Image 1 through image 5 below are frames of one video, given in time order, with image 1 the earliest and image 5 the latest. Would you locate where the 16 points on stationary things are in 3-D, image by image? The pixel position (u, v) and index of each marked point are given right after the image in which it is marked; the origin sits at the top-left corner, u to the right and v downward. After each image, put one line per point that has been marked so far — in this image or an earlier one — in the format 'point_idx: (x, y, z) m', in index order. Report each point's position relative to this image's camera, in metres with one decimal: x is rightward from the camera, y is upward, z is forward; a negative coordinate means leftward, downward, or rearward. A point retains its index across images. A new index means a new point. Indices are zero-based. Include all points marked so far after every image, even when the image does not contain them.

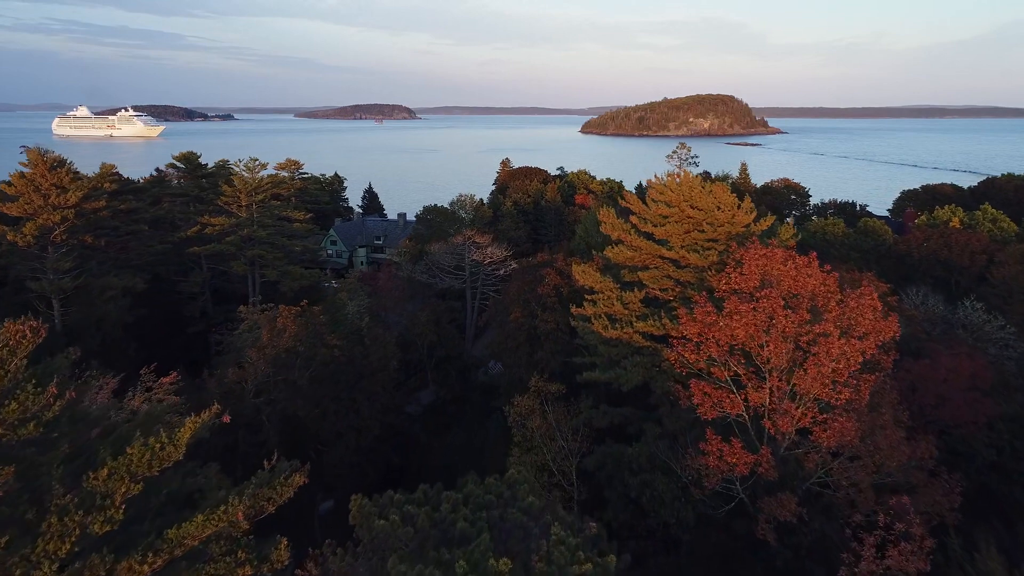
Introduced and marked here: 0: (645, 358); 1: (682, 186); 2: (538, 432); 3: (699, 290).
0: (+3.5, -1.8, +16.3) m
1: (+4.9, +2.9, +17.8) m
2: (+0.8, -4.1, +17.9) m
3: (+4.9, 0.0, +16.2) m
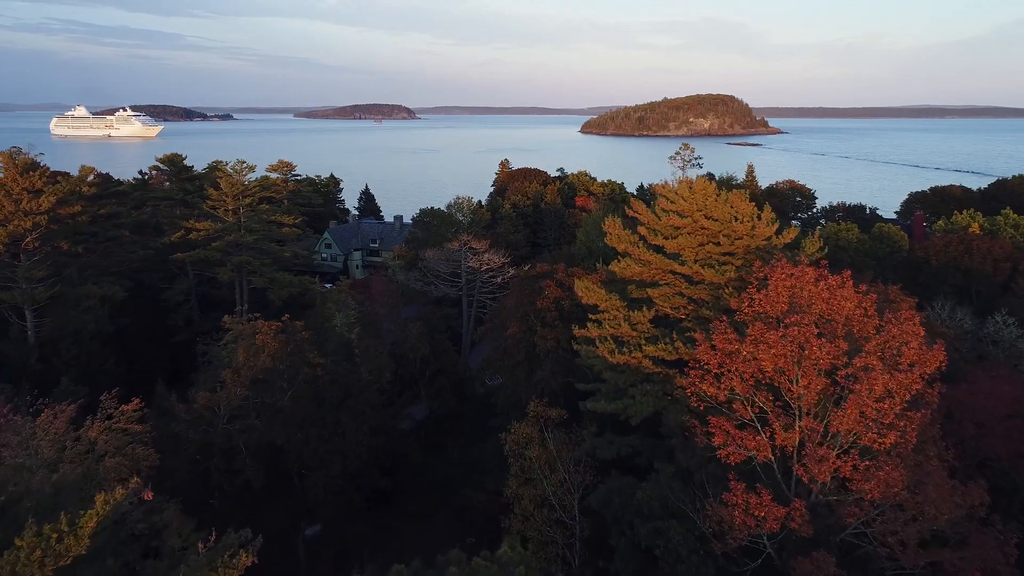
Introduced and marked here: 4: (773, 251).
0: (+3.4, -2.3, +14.7) m
1: (+4.8, +2.5, +16.2) m
2: (+0.7, -4.6, +16.3) m
3: (+4.8, -0.5, +14.6) m
4: (+6.4, +0.9, +15.3) m
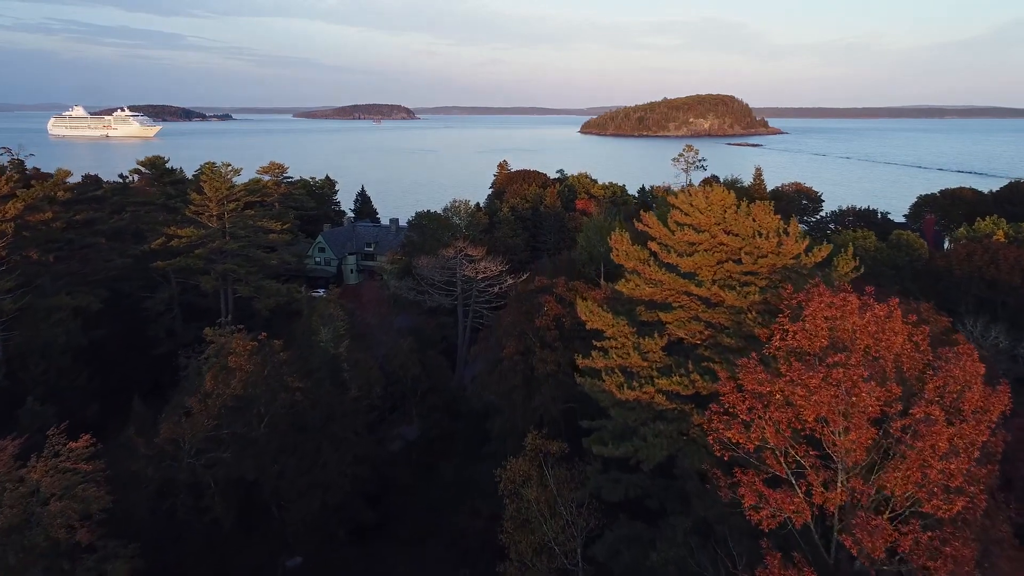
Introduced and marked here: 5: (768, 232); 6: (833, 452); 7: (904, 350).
0: (+3.3, -2.8, +12.9) m
1: (+4.7, +1.9, +14.4) m
2: (+0.6, -5.1, +14.6) m
3: (+4.7, -1.0, +12.9) m
4: (+6.3, +0.4, +13.6) m
5: (+5.8, +1.3, +14.1) m
6: (+5.0, -2.5, +9.6) m
7: (+6.2, -1.0, +9.8) m
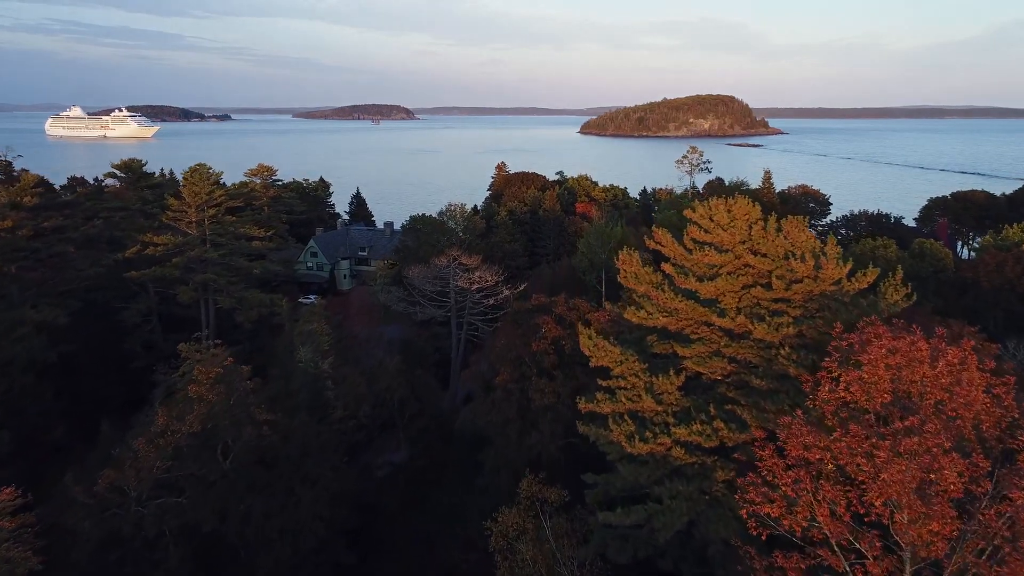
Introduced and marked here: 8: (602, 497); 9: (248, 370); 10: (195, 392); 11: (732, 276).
0: (+3.1, -3.4, +10.9) m
1: (+4.5, +1.4, +12.5) m
2: (+0.4, -5.7, +12.6) m
3: (+4.5, -1.6, +10.9) m
4: (+6.2, -0.2, +11.6) m
5: (+5.6, +0.7, +12.1) m
6: (+4.8, -3.1, +7.6) m
7: (+6.1, -1.5, +7.9) m
8: (+1.8, -4.3, +12.7) m
9: (-7.7, -2.4, +18.2) m
10: (-8.0, -2.6, +15.5) m
11: (+4.2, +0.2, +11.9) m
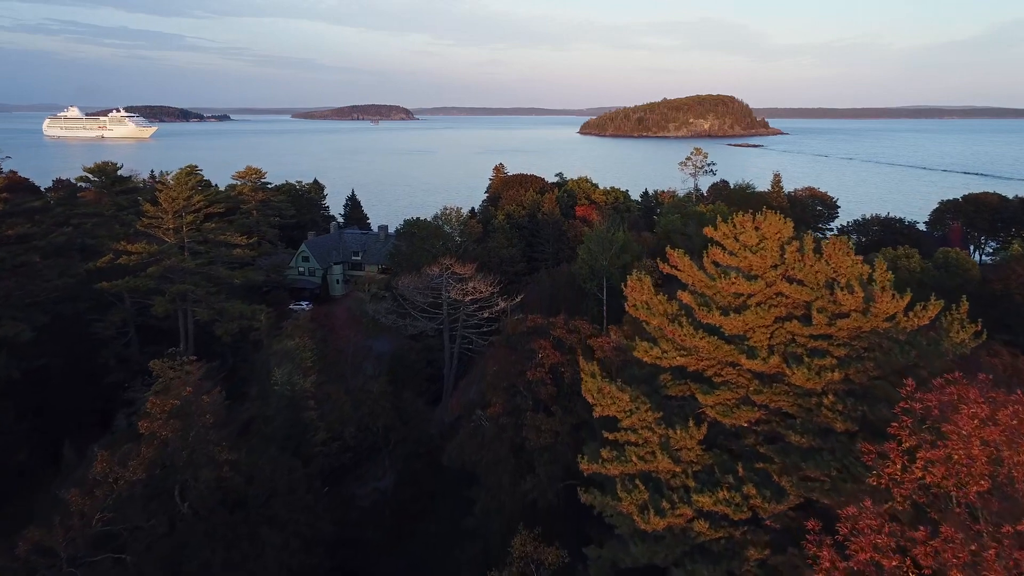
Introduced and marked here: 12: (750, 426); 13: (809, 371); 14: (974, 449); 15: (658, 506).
0: (+3.0, -3.9, +9.0) m
1: (+4.3, +0.8, +10.5) m
2: (+0.2, -6.2, +10.7) m
3: (+4.3, -2.1, +9.0) m
4: (+6.0, -0.7, +9.7) m
5: (+5.5, +0.2, +10.2) m
6: (+4.6, -3.7, +5.7) m
7: (+5.9, -2.1, +5.9) m
8: (+1.6, -4.9, +10.8) m
9: (-7.9, -3.0, +16.3) m
10: (-8.2, -3.2, +13.6) m
11: (+4.0, -0.3, +10.0) m
12: (+3.7, -2.1, +9.6) m
13: (+4.4, -1.2, +9.2) m
14: (+4.8, -1.6, +6.3) m
15: (+2.2, -3.2, +9.5) m
